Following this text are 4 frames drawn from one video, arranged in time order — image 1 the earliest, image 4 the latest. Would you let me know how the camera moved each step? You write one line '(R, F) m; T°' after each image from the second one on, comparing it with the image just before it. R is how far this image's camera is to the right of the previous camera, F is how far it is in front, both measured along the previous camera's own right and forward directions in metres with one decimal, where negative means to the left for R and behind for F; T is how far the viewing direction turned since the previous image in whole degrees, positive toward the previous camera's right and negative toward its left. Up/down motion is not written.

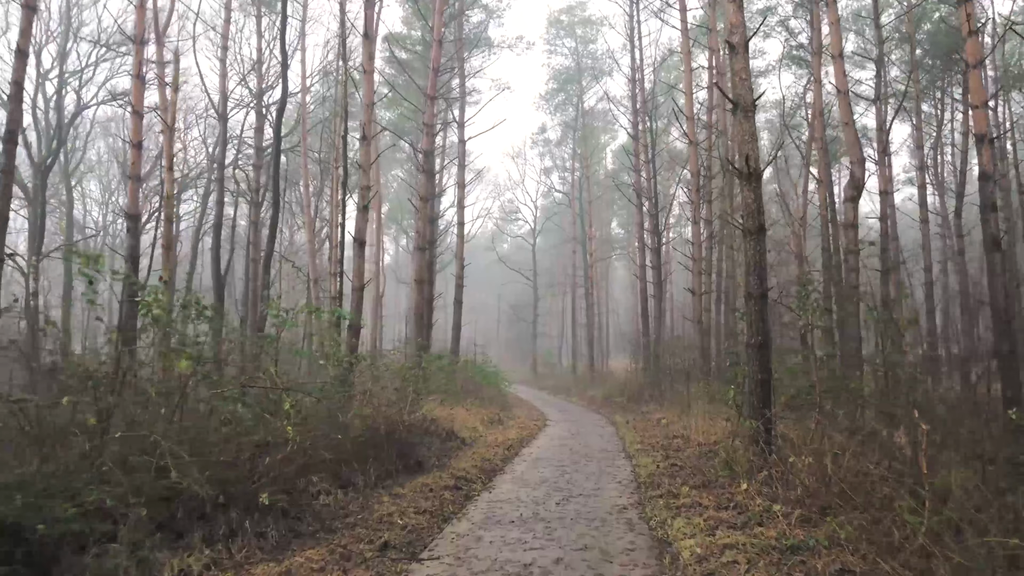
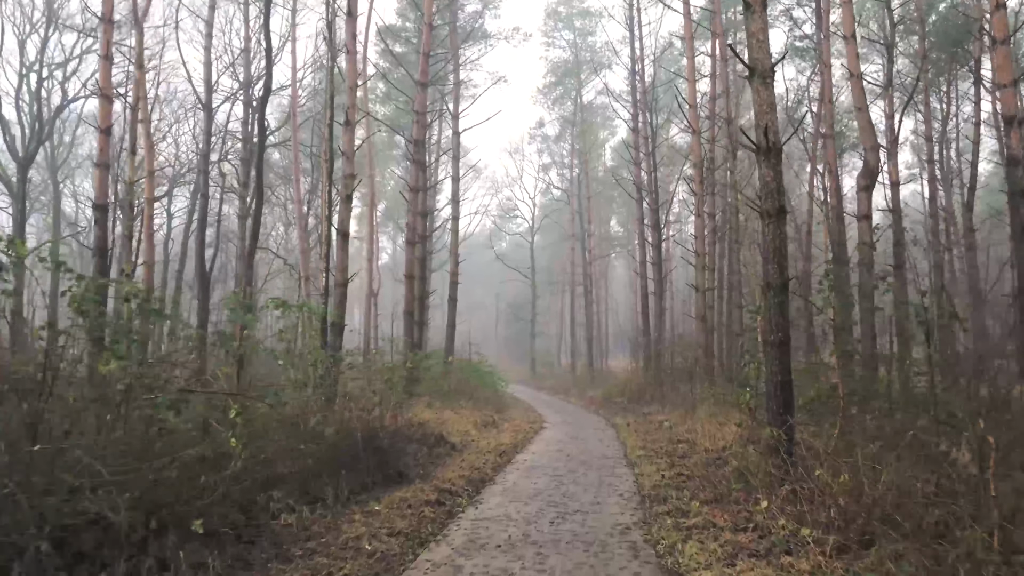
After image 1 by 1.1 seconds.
(+0.1, +0.7) m; 0°
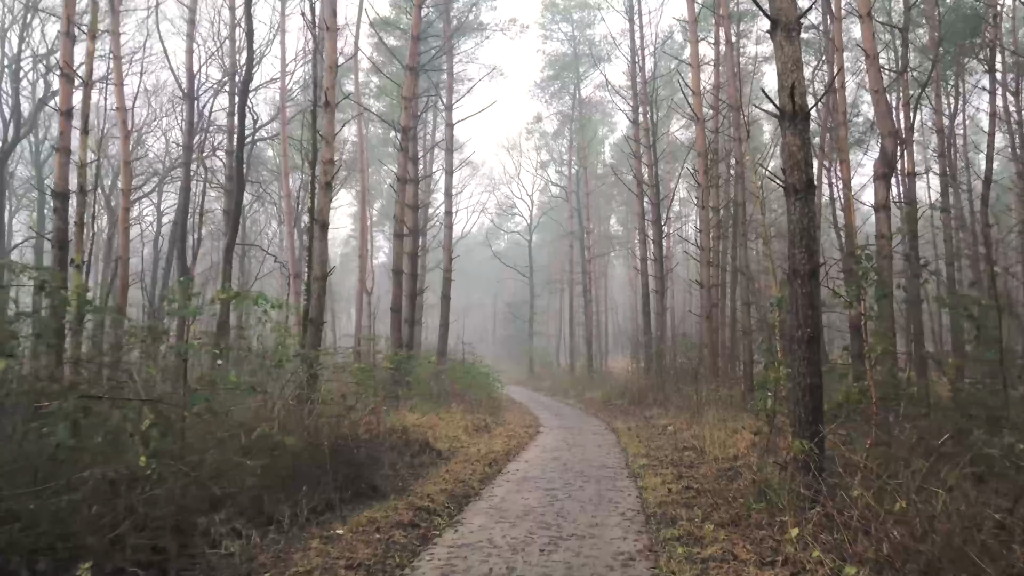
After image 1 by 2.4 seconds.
(+0.1, +0.8) m; 0°
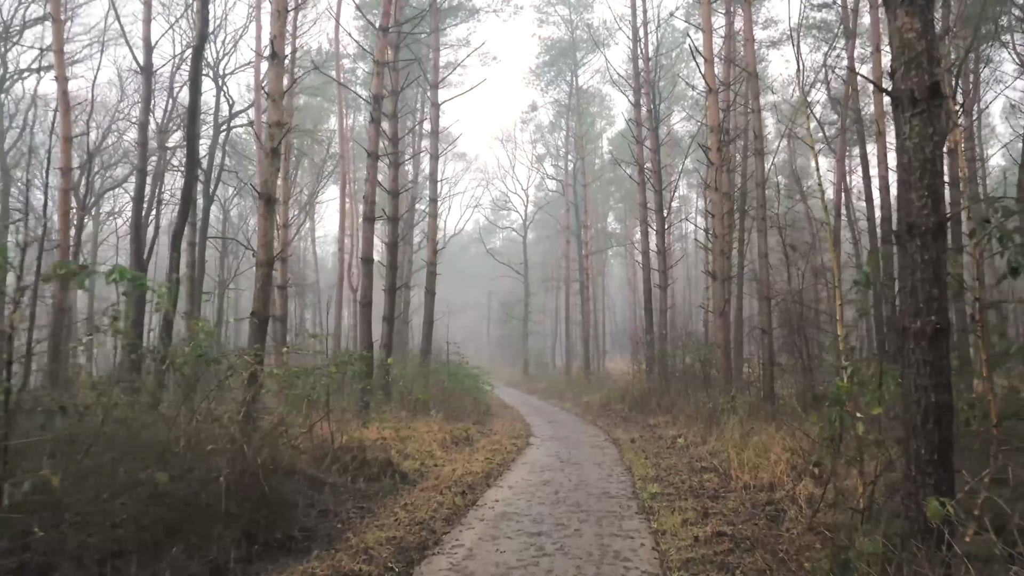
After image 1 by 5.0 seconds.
(+0.2, +1.7) m; 0°
